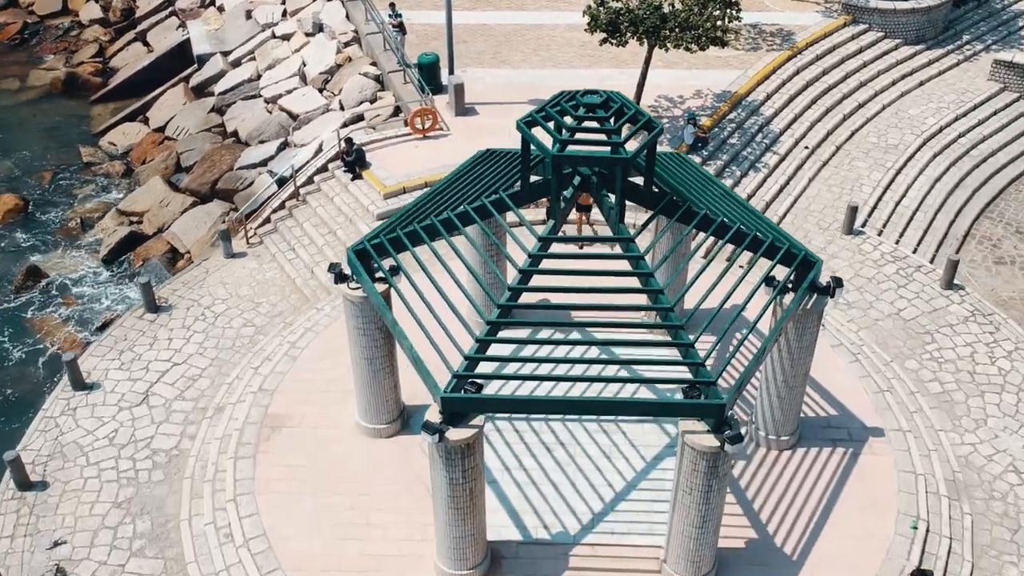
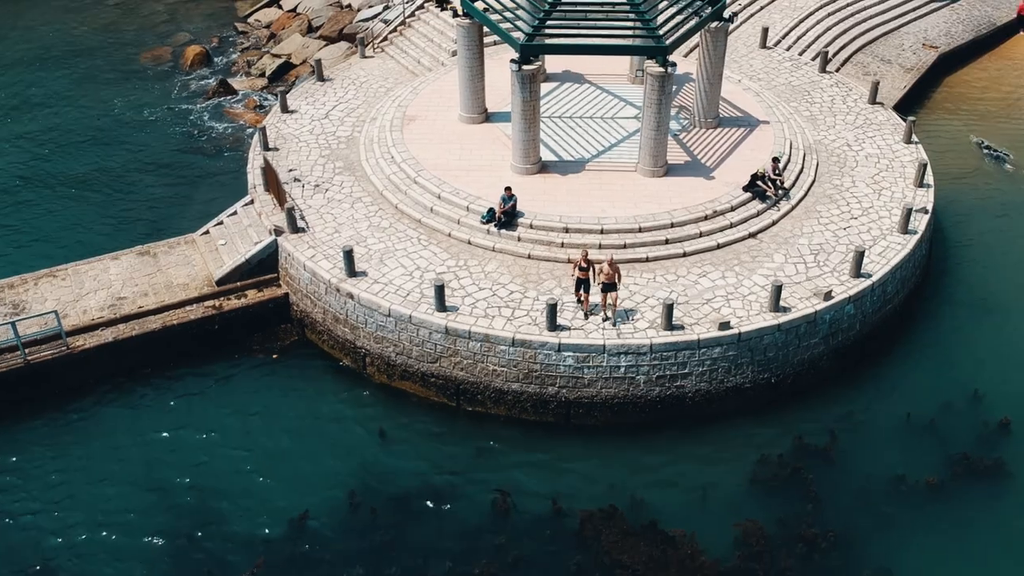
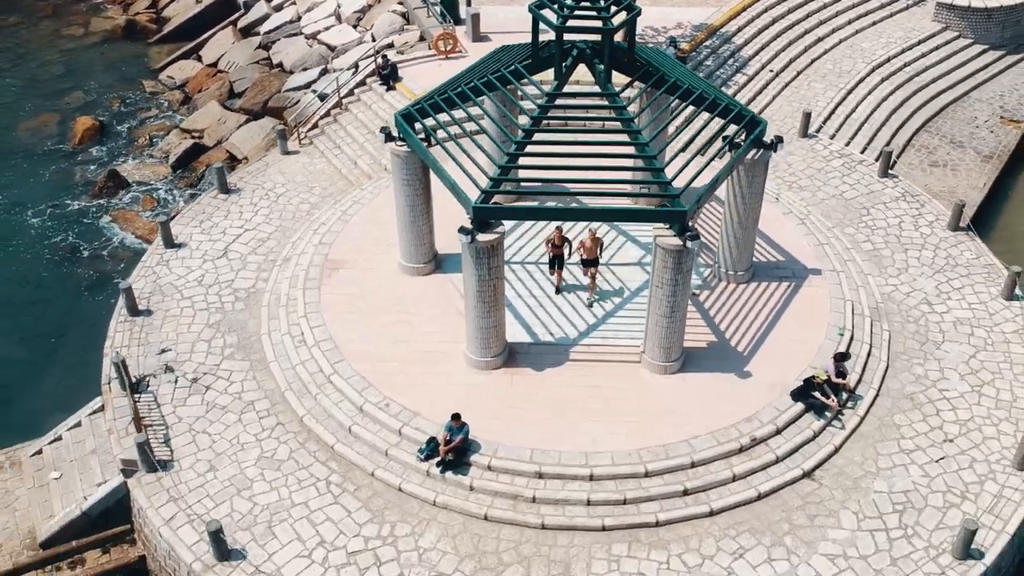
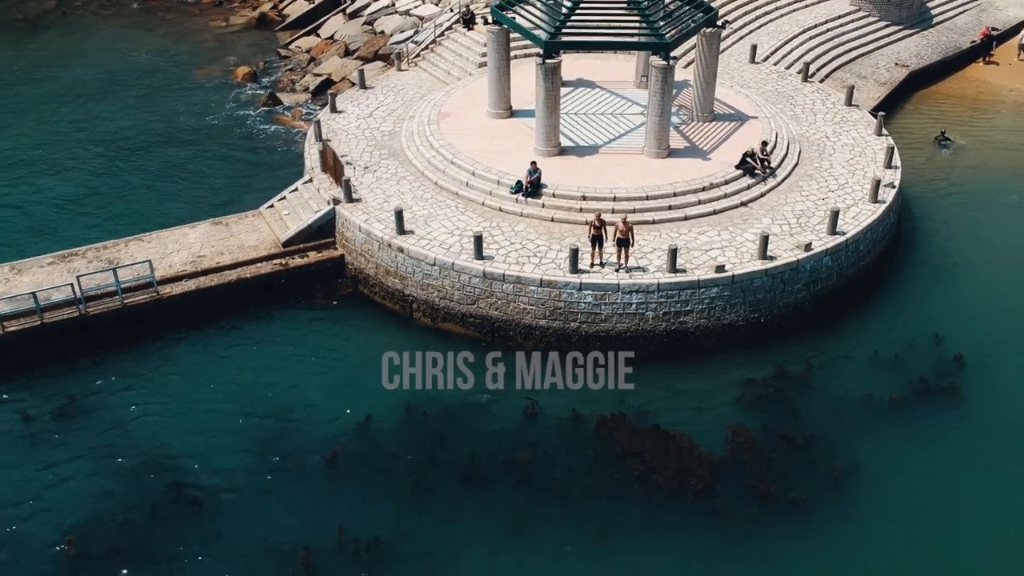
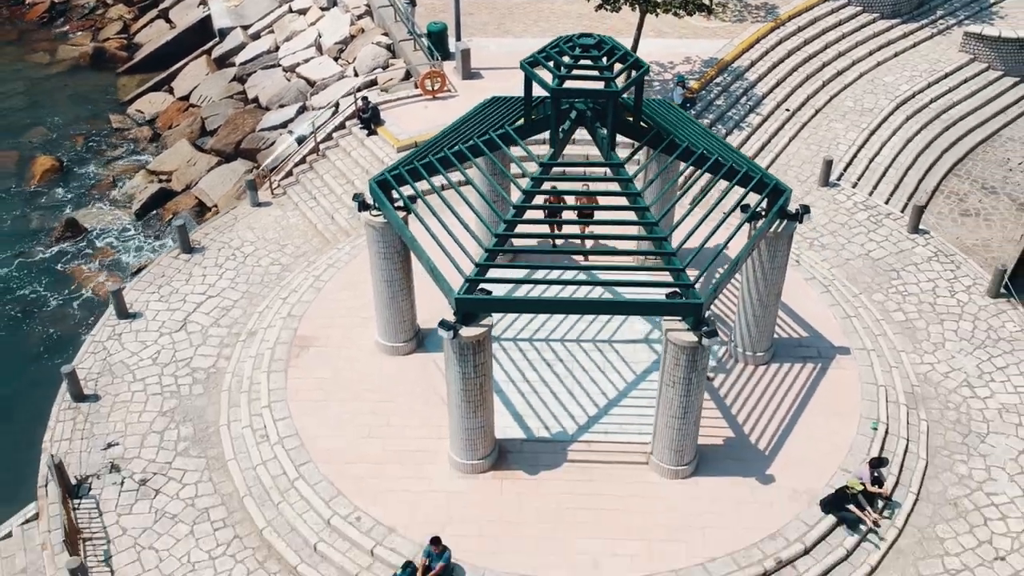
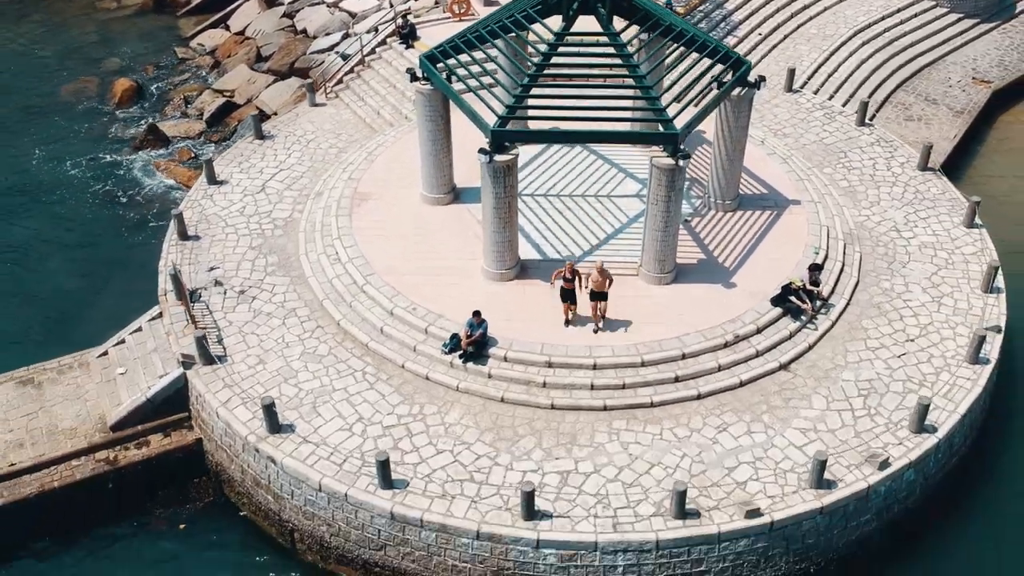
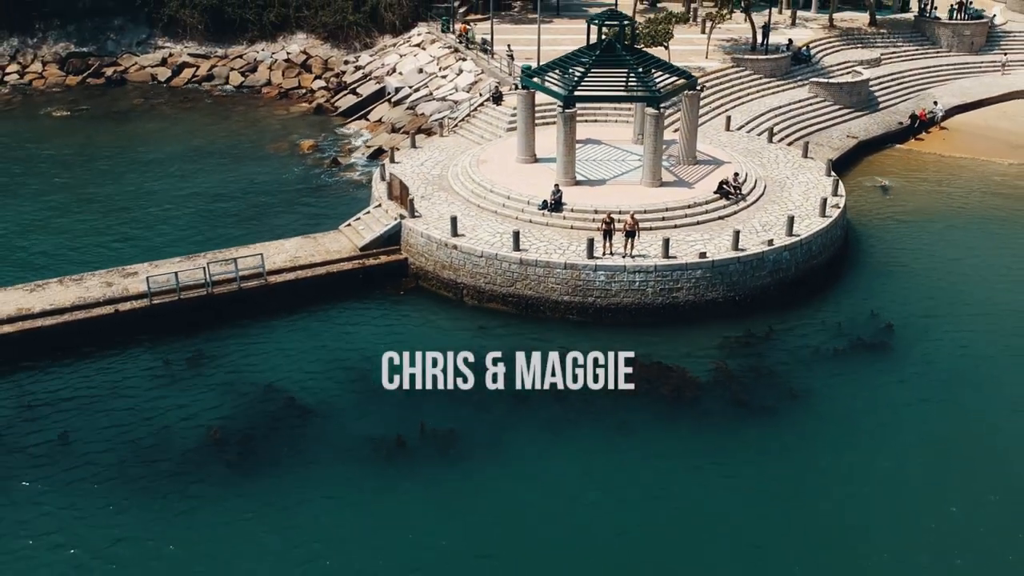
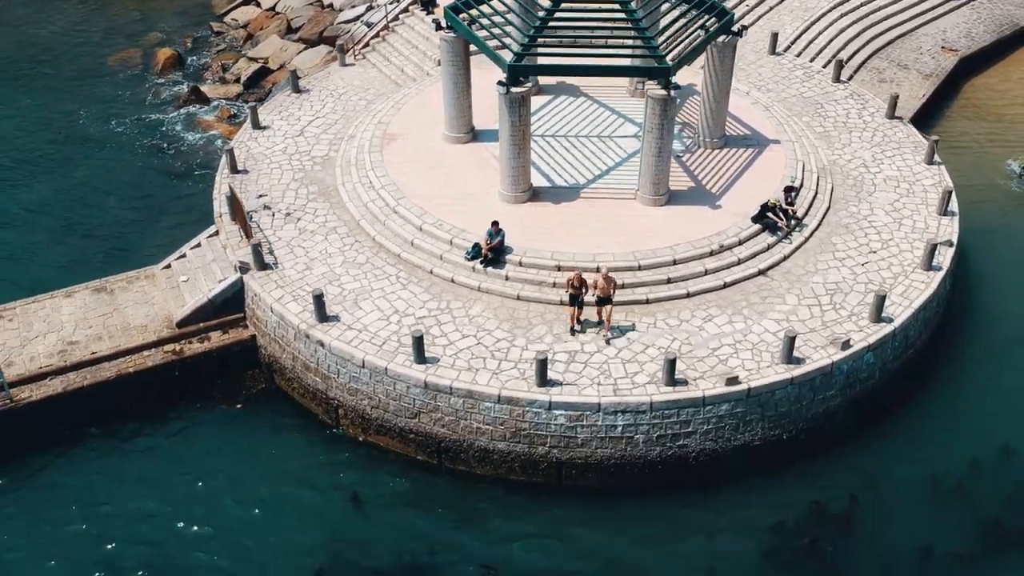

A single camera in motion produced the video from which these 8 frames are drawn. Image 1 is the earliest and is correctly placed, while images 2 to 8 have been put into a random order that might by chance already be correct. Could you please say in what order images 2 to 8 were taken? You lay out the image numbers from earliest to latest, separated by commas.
5, 3, 6, 8, 2, 4, 7
